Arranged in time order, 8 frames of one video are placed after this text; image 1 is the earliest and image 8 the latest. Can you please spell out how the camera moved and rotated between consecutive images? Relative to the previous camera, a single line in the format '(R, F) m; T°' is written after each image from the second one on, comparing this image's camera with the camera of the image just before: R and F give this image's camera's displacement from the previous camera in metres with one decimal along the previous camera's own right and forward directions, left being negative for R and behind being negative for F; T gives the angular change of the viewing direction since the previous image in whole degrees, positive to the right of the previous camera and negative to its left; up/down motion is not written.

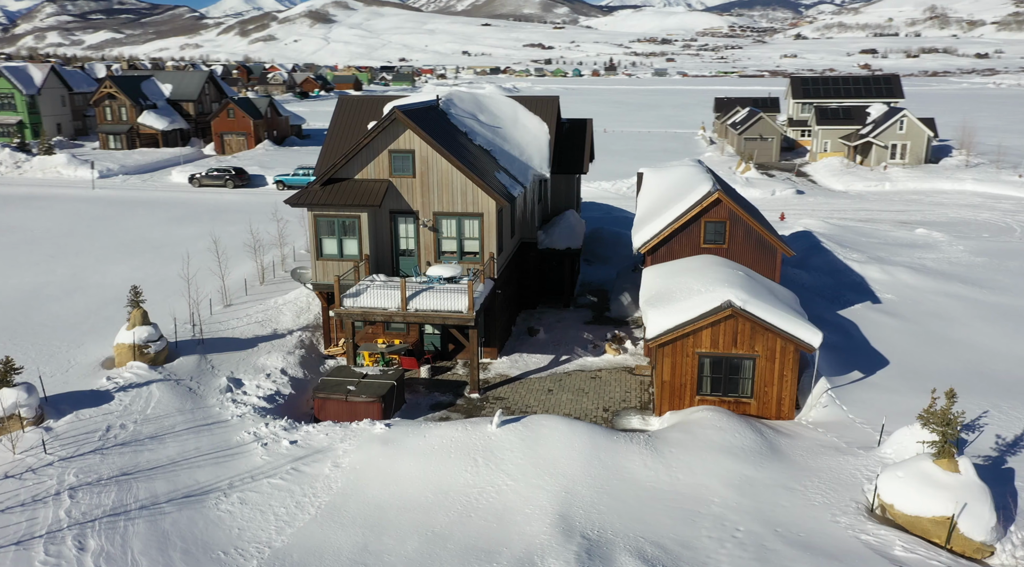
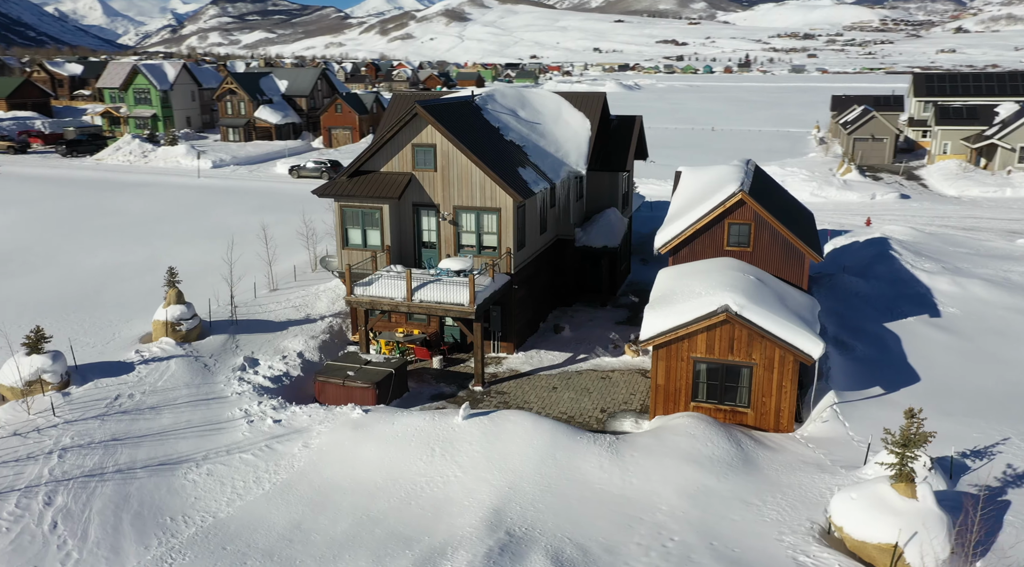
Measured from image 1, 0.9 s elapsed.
(+3.3, +0.2) m; -9°
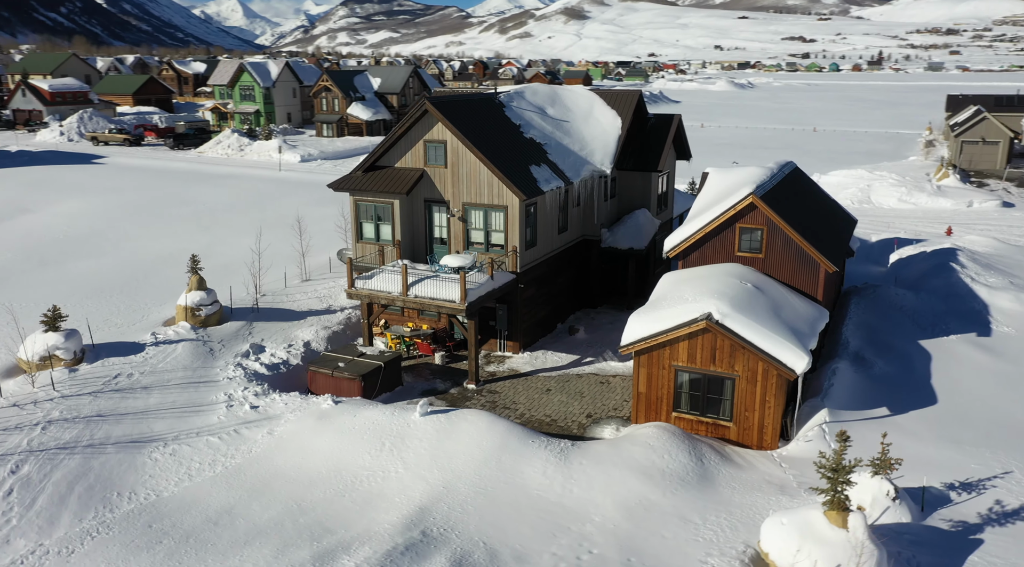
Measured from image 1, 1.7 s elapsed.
(+3.2, +0.4) m; -8°
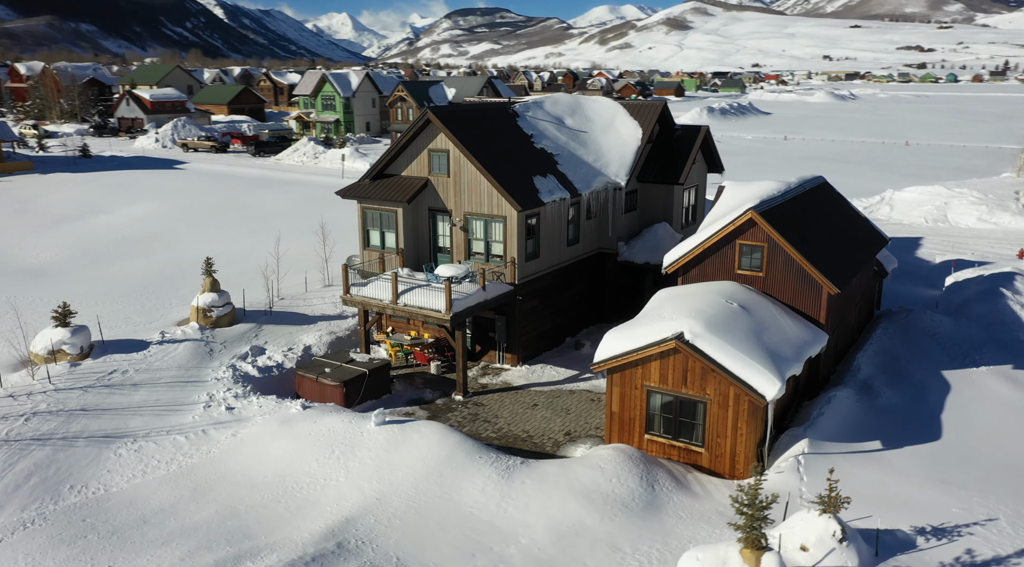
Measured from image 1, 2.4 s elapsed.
(+2.9, +0.5) m; -7°
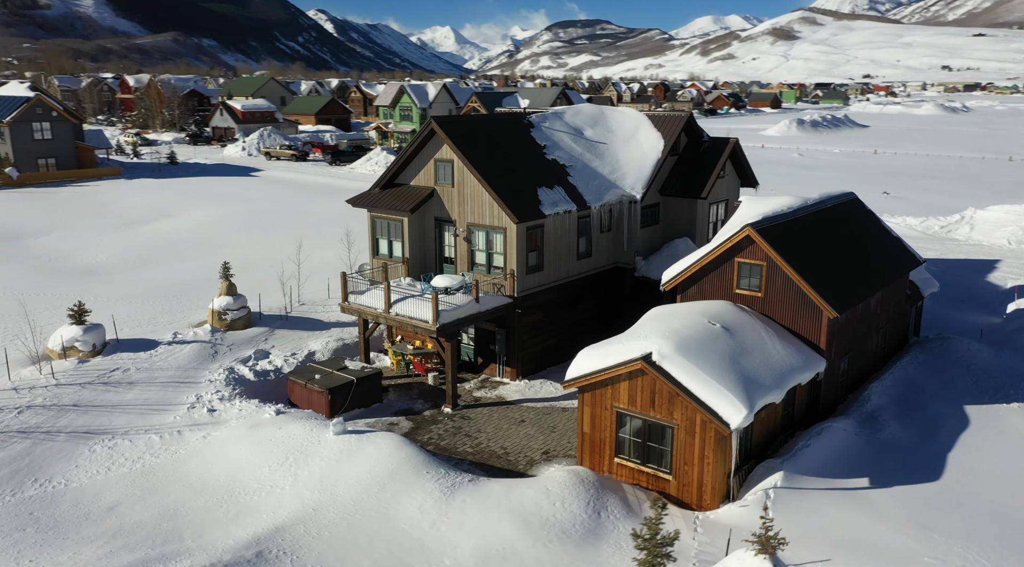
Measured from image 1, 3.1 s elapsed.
(+2.8, +0.6) m; -7°
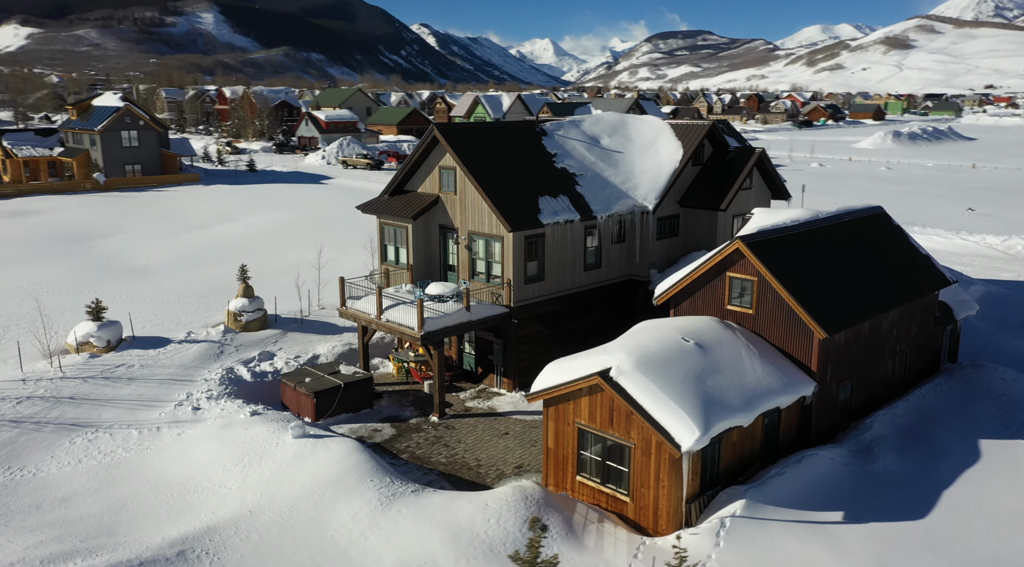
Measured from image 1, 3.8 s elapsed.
(+2.8, +0.6) m; -7°
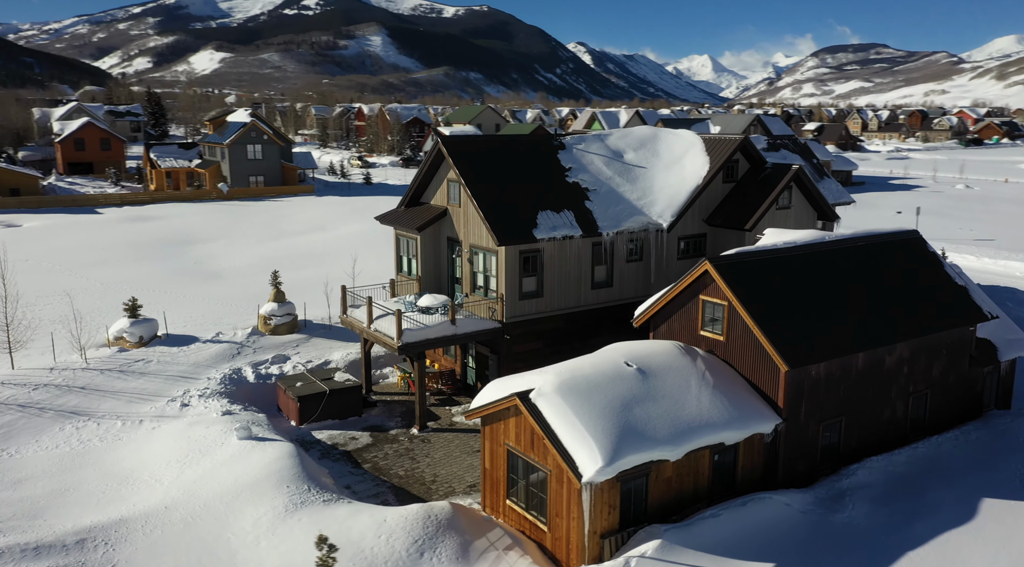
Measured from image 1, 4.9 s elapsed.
(+4.4, +0.9) m; -11°
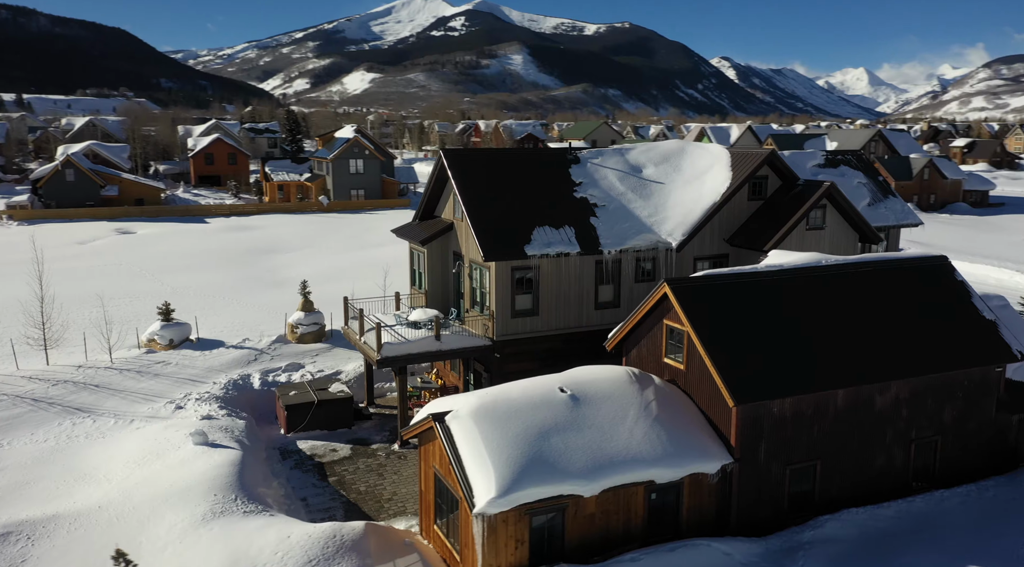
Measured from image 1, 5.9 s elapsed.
(+3.9, +1.1) m; -10°
